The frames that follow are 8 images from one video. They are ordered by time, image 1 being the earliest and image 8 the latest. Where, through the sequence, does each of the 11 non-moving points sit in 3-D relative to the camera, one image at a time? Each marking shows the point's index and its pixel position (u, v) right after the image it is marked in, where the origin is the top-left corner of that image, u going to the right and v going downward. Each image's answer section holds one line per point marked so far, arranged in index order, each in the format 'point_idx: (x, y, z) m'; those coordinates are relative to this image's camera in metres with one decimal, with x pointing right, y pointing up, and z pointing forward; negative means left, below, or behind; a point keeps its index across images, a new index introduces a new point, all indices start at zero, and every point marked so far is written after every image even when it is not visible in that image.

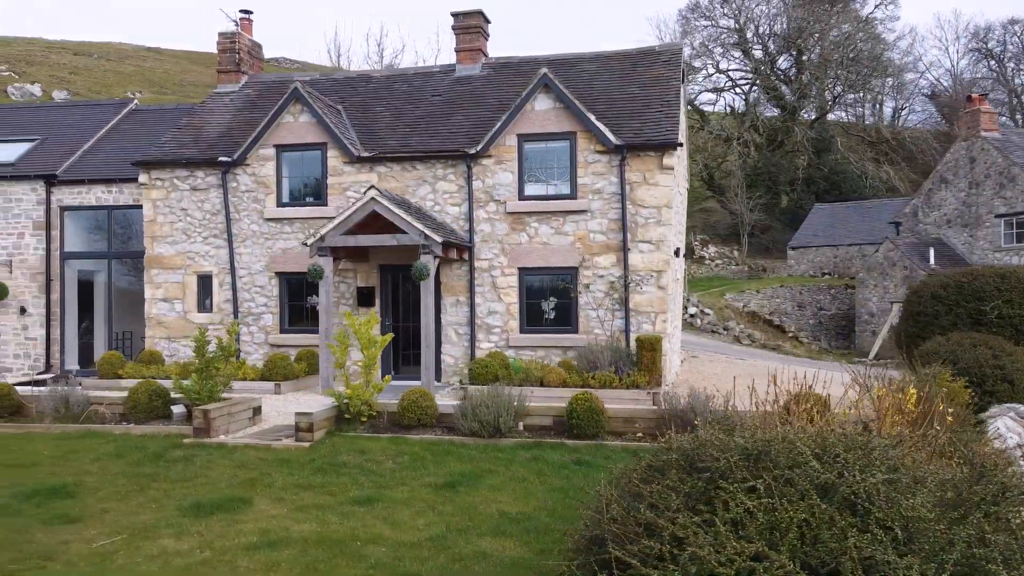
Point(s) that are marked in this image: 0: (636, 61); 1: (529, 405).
0: (+2.8, +5.1, +15.1) m
1: (+0.3, -1.6, +8.9) m
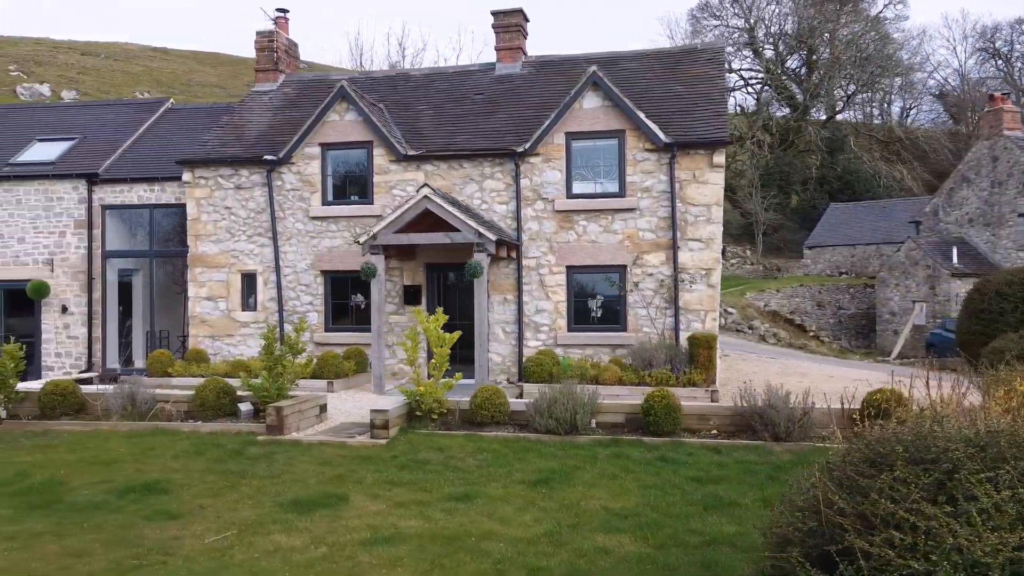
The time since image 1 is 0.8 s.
0: (+3.7, +5.2, +15.1) m
1: (+1.3, -1.5, +8.9) m
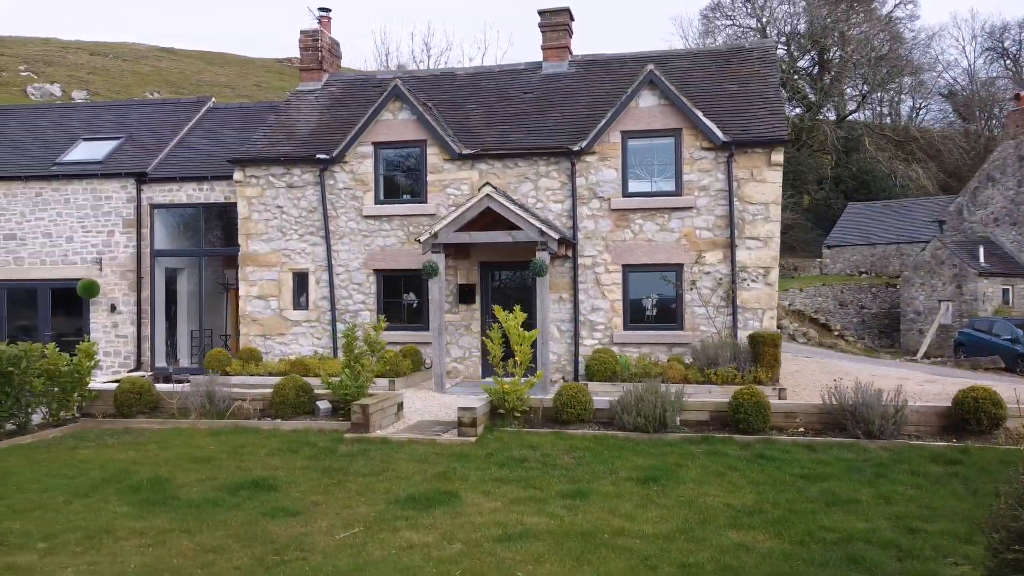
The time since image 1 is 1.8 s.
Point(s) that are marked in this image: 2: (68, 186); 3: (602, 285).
0: (+4.9, +5.2, +15.1) m
1: (+2.4, -1.5, +8.9) m
2: (-10.5, +2.4, +15.8) m
3: (+1.8, +0.1, +13.5) m
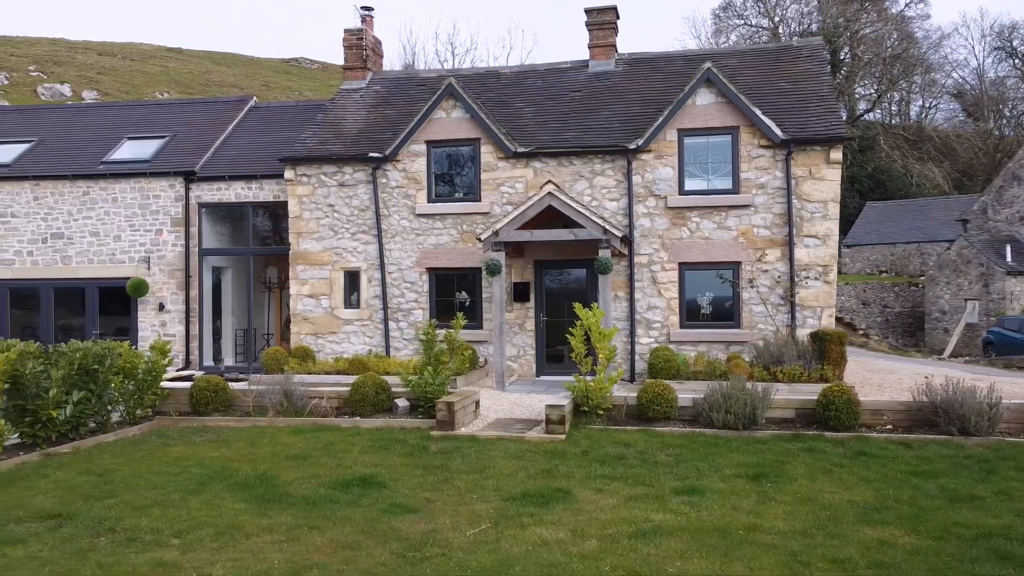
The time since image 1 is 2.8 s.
0: (+6.0, +5.2, +15.1) m
1: (+3.5, -1.5, +8.9) m
2: (-9.4, +2.4, +15.8) m
3: (+3.0, +0.1, +13.4) m
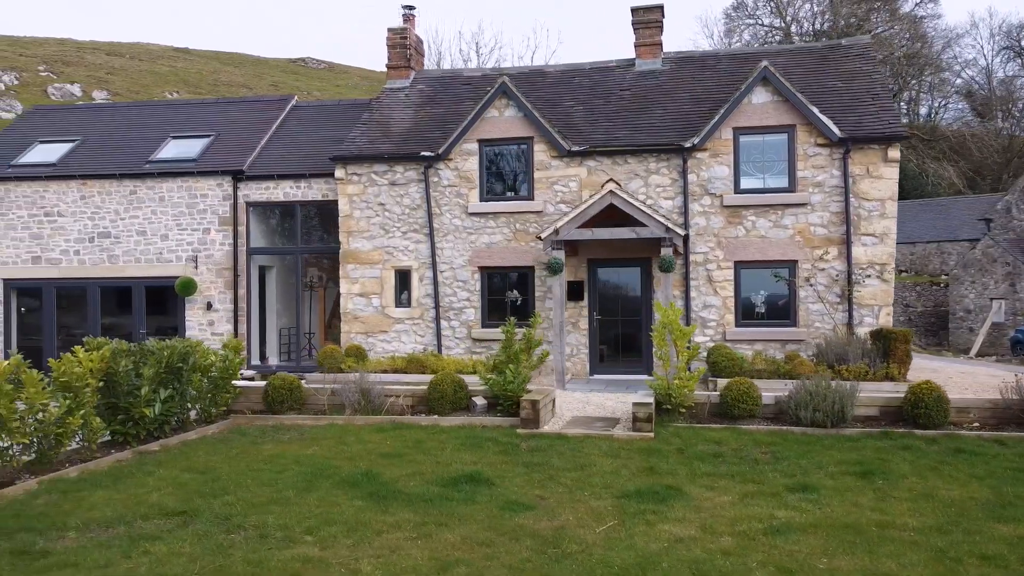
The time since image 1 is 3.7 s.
0: (+7.1, +5.3, +15.1) m
1: (+4.6, -1.4, +8.9) m
2: (-8.3, +2.5, +15.8) m
3: (+4.1, +0.1, +13.4) m
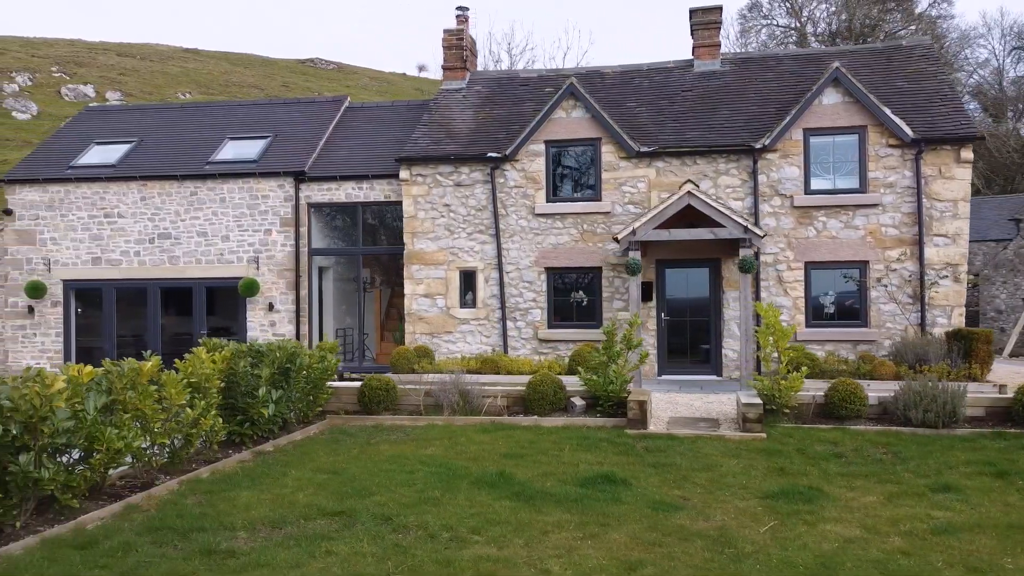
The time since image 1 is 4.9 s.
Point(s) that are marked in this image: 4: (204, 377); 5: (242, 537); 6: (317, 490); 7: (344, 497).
0: (+8.5, +5.3, +15.1) m
1: (+6.1, -1.4, +8.9) m
2: (-6.8, +2.4, +15.9) m
3: (+5.5, +0.1, +13.5) m
4: (-3.5, -1.0, +7.5) m
5: (-2.3, -2.1, +5.6) m
6: (-2.0, -2.0, +6.7) m
7: (-1.6, -2.0, +6.5) m
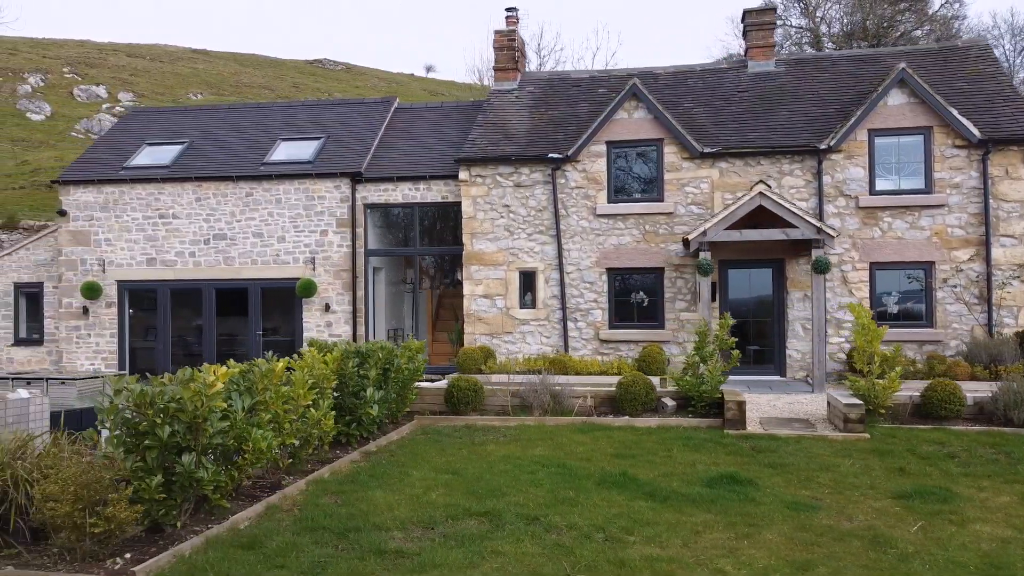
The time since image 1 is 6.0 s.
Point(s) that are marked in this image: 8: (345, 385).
0: (+9.9, +5.3, +15.1) m
1: (+7.4, -1.4, +8.9) m
2: (-5.5, +2.4, +15.9) m
3: (+6.8, +0.1, +13.5) m
4: (-2.1, -1.0, +7.5) m
5: (-0.9, -2.1, +5.6) m
6: (-0.7, -2.0, +6.8) m
7: (-0.3, -2.0, +6.5) m
8: (-2.1, -1.2, +8.2) m
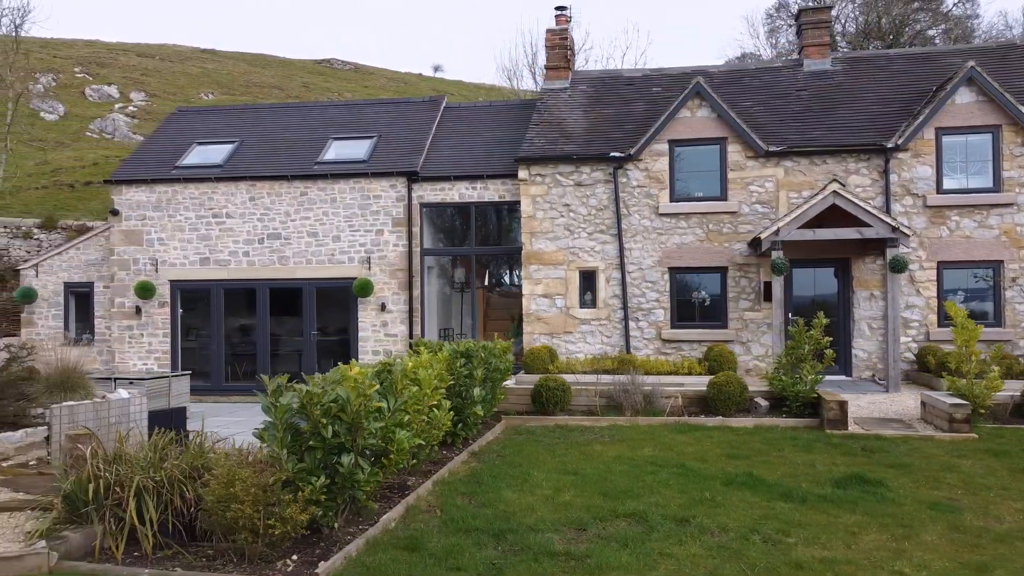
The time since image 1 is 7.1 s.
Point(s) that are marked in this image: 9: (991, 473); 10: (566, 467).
0: (+11.2, +5.3, +15.0) m
1: (+8.7, -1.4, +8.9) m
2: (-4.2, +2.4, +15.8) m
3: (+8.1, +0.1, +13.4) m
4: (-0.8, -1.0, +7.5) m
5: (+0.4, -2.1, +5.6) m
6: (+0.7, -2.0, +6.7) m
7: (+1.0, -2.0, +6.5) m
8: (-0.7, -1.2, +8.1) m
9: (+5.1, -2.0, +7.2) m
10: (+0.6, -2.0, +7.5) m
